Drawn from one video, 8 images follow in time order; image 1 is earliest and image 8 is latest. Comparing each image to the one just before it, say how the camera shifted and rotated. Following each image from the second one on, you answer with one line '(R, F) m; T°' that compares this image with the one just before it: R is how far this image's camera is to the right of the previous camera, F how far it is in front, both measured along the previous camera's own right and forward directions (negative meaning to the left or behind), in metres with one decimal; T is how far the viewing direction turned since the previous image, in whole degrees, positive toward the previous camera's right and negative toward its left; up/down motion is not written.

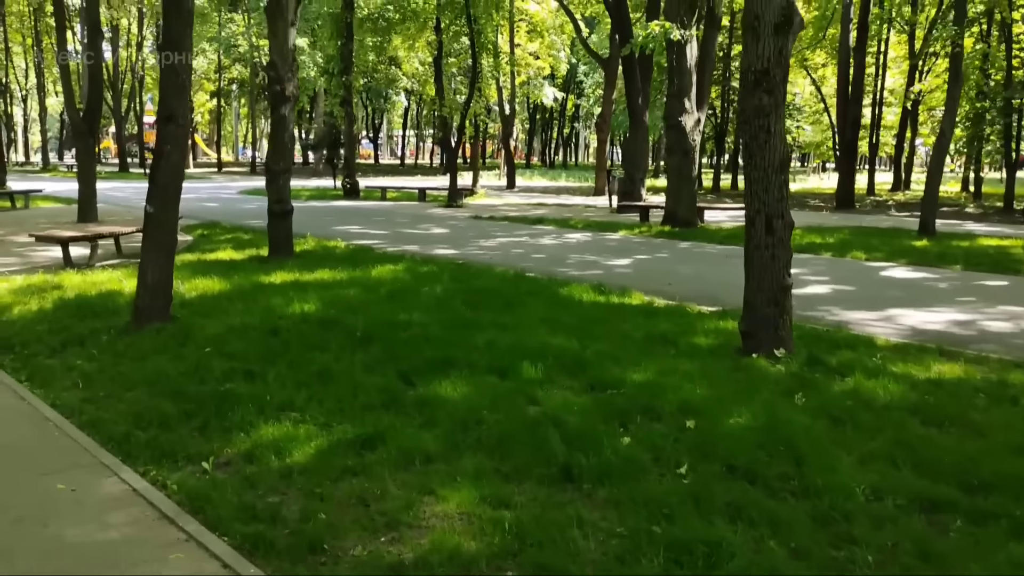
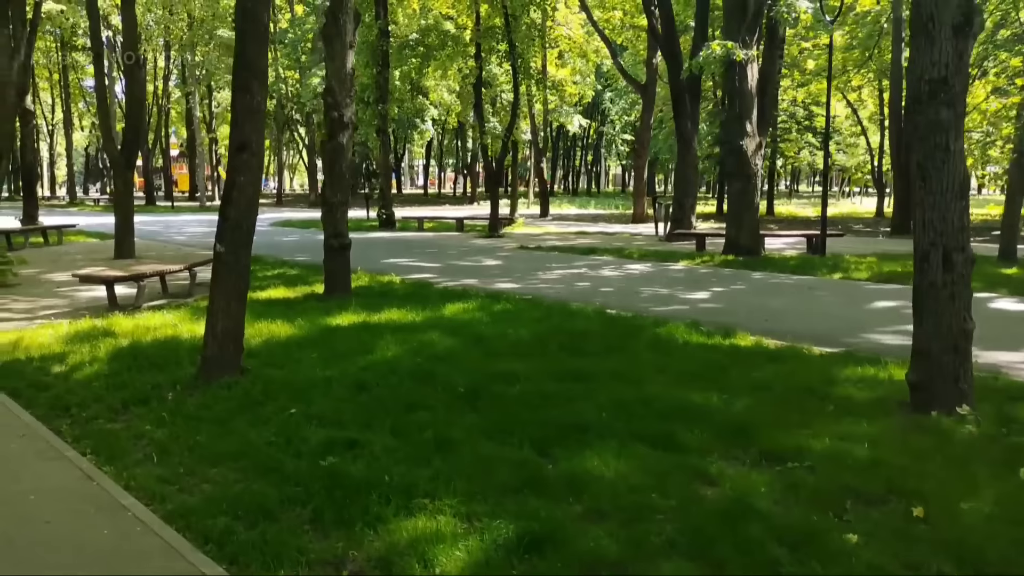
(-0.7, +0.8) m; -1°
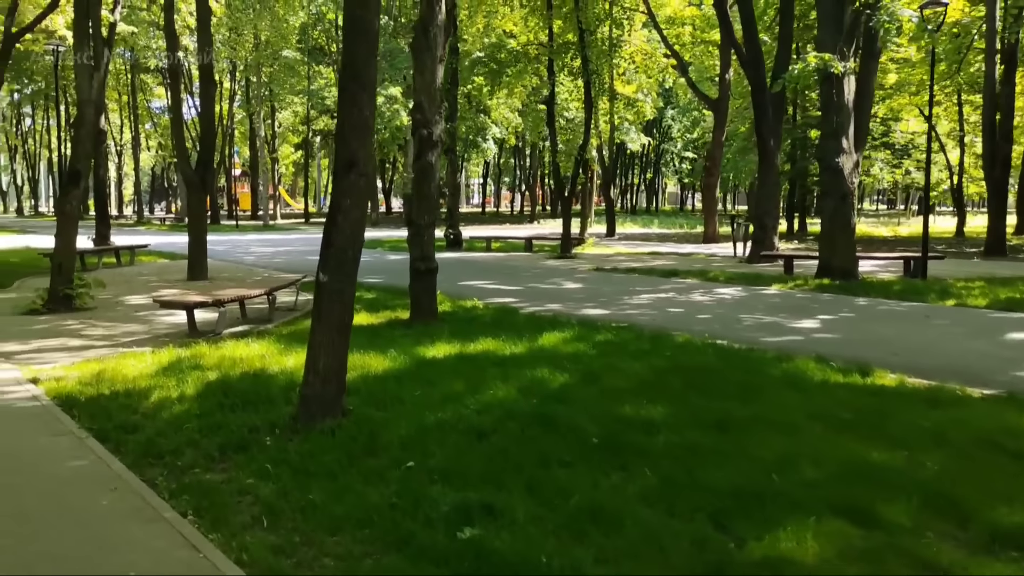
(-0.5, +0.6) m; -3°
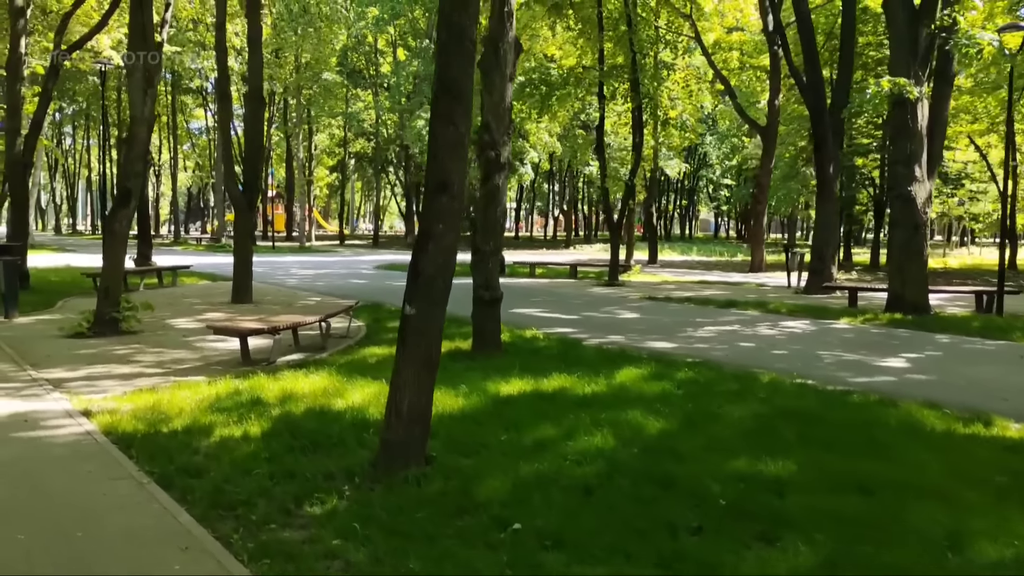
(-0.4, +0.5) m; -2°
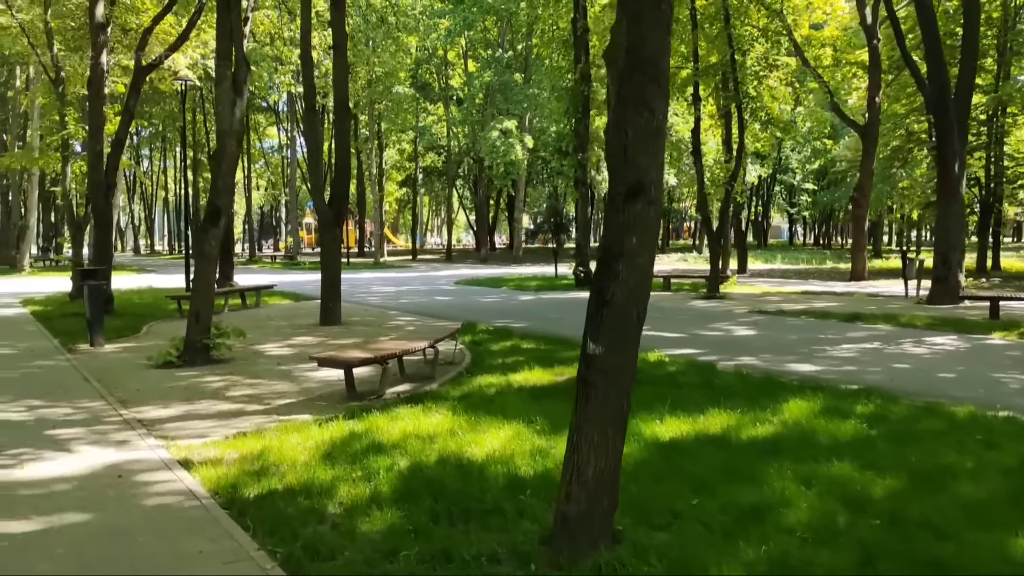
(-0.6, +1.0) m; -4°
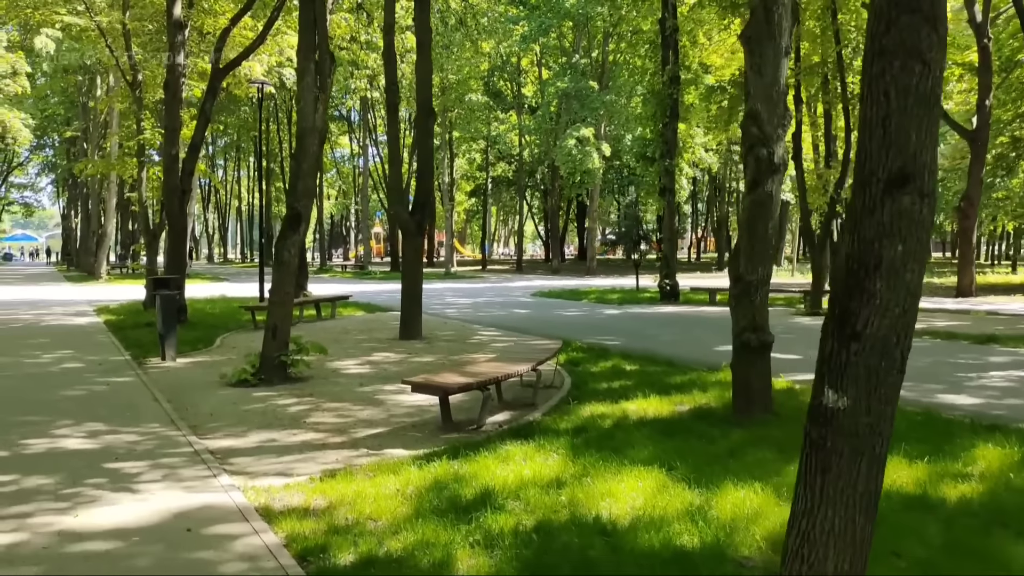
(-0.5, +1.0) m; -4°
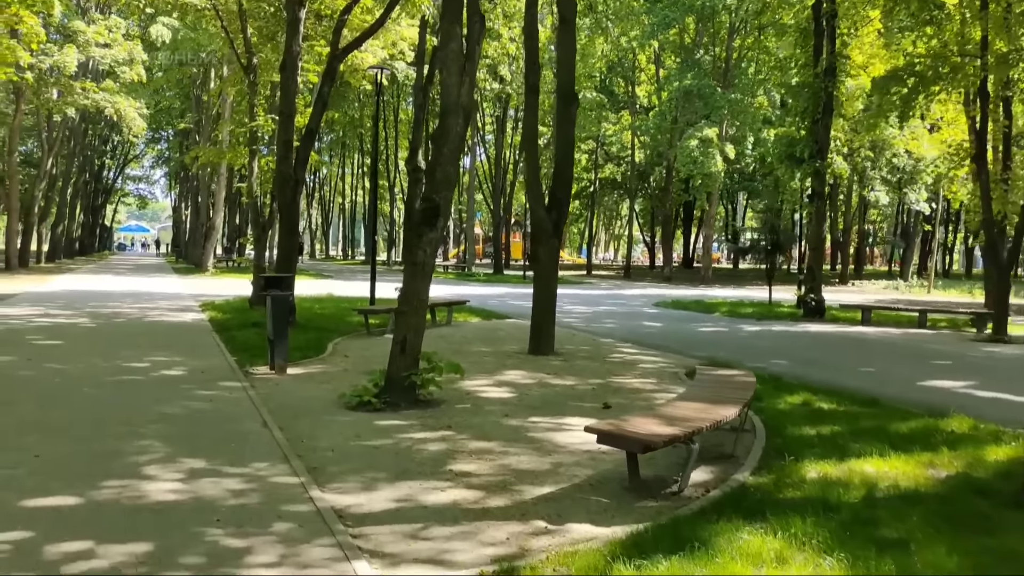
(-0.8, +1.7) m; -6°
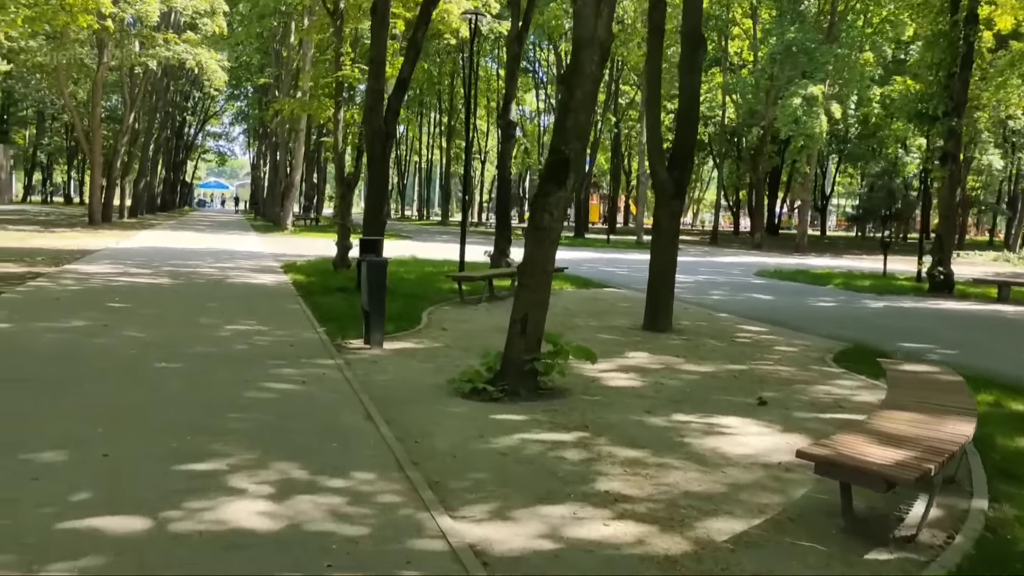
(-0.5, +1.2) m; -4°
